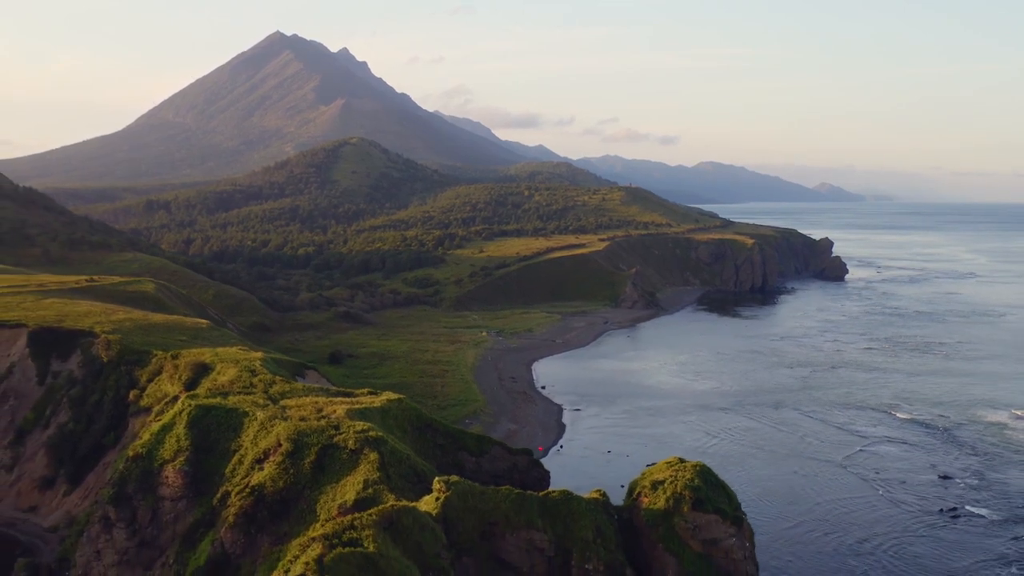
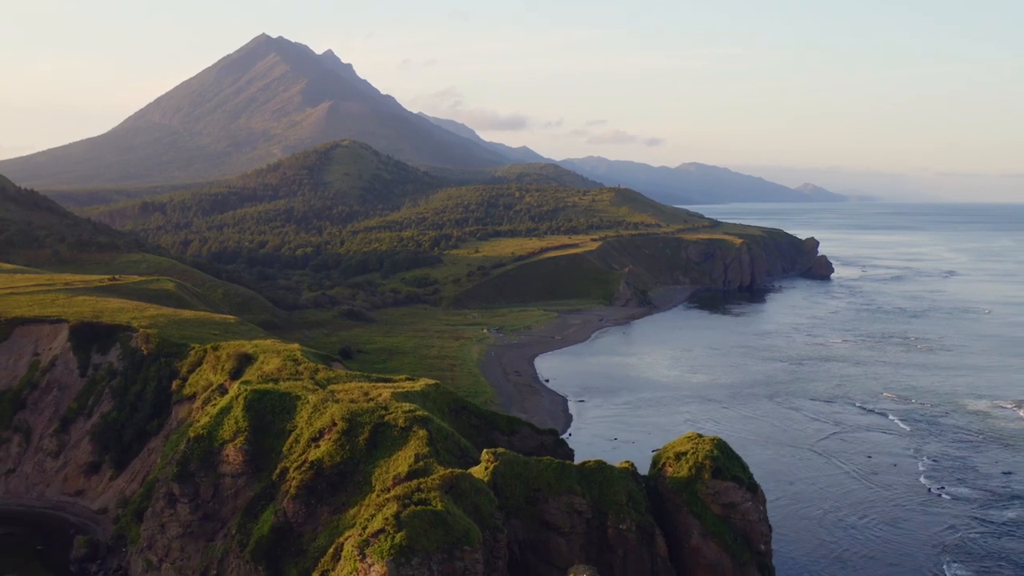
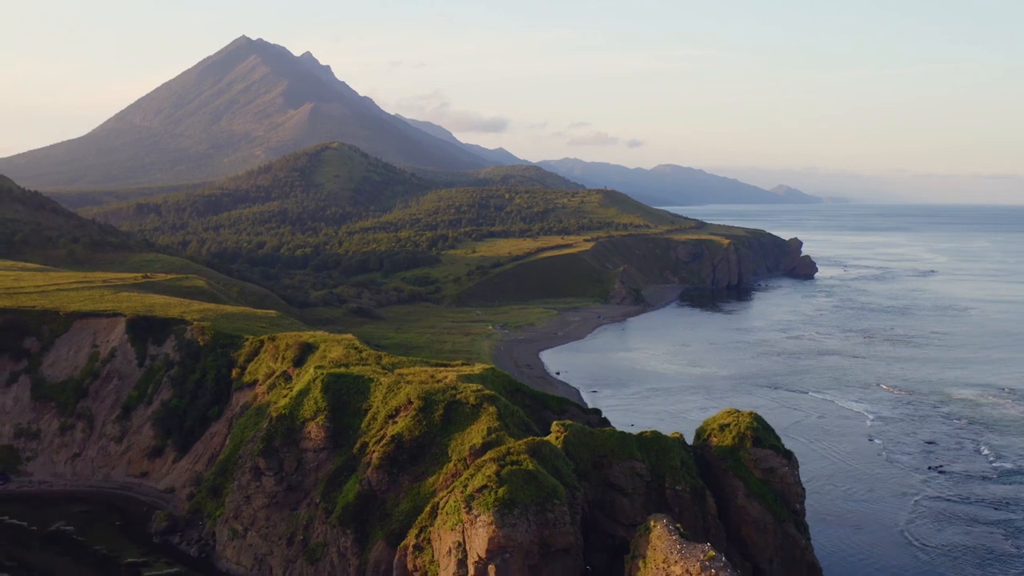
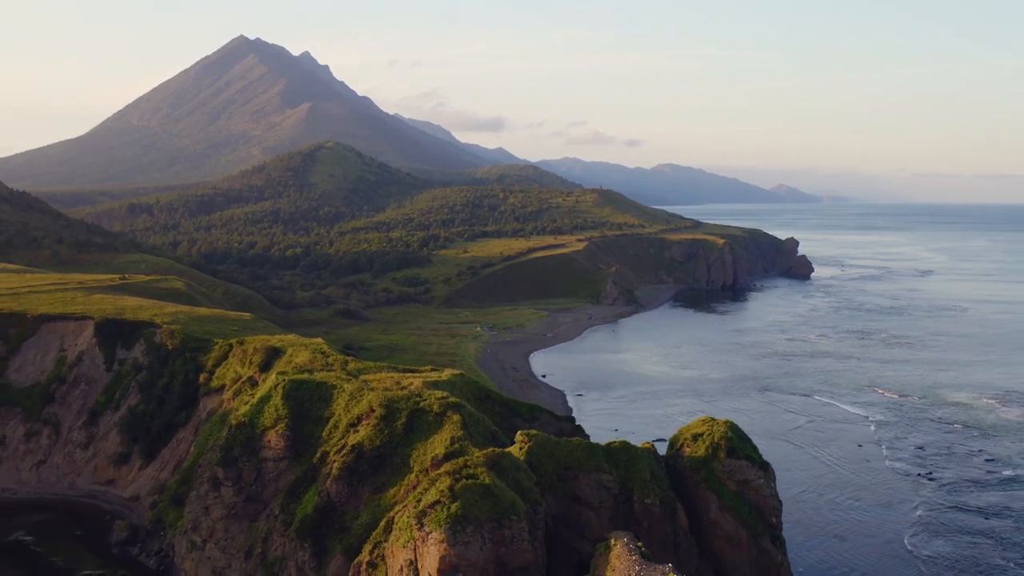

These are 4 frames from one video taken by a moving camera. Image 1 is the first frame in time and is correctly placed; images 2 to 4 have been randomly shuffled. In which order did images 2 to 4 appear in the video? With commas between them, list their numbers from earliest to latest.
2, 4, 3
